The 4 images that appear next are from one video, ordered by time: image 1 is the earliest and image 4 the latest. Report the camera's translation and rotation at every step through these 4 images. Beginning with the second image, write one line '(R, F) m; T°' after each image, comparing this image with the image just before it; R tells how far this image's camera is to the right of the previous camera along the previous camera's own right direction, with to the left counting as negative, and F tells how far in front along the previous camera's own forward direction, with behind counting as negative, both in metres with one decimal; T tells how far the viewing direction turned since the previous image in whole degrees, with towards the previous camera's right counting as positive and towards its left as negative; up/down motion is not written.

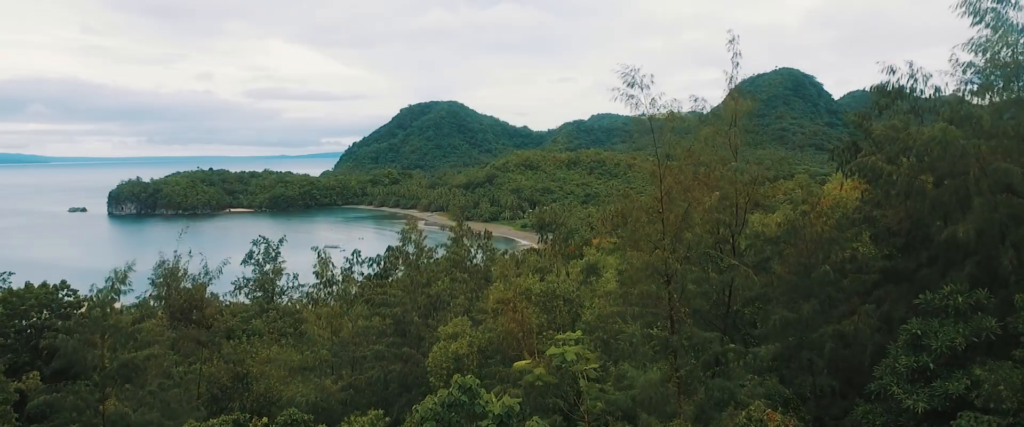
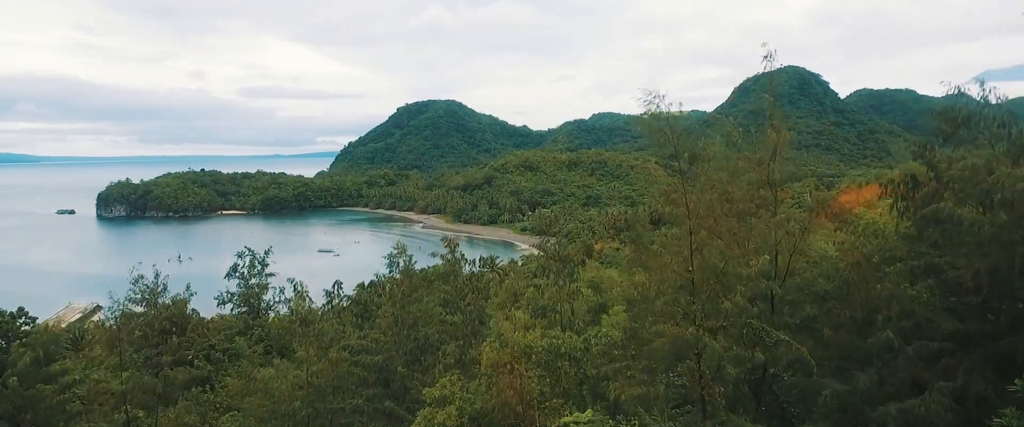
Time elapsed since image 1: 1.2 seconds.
(+0.1, +2.0) m; 0°
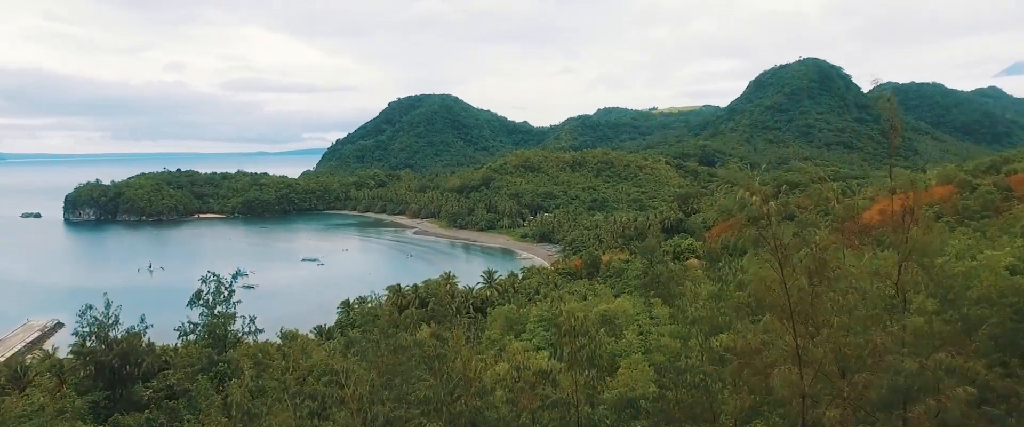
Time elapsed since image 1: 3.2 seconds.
(-0.1, +3.6) m; 0°
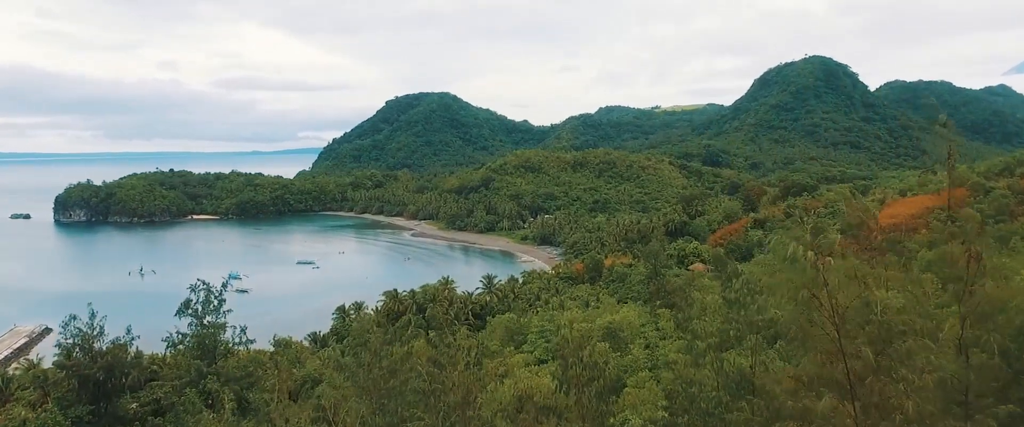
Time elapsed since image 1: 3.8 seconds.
(0.0, +1.0) m; 0°
